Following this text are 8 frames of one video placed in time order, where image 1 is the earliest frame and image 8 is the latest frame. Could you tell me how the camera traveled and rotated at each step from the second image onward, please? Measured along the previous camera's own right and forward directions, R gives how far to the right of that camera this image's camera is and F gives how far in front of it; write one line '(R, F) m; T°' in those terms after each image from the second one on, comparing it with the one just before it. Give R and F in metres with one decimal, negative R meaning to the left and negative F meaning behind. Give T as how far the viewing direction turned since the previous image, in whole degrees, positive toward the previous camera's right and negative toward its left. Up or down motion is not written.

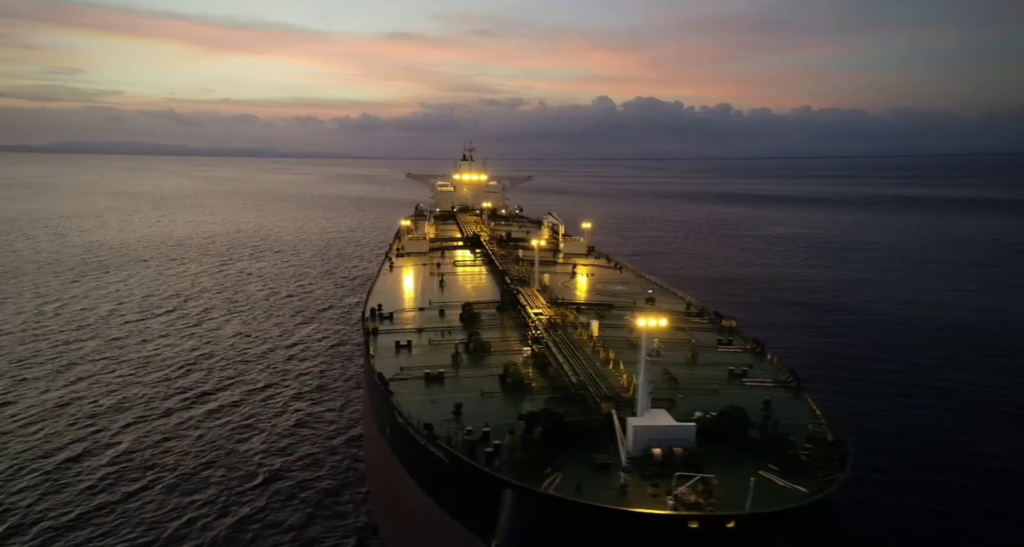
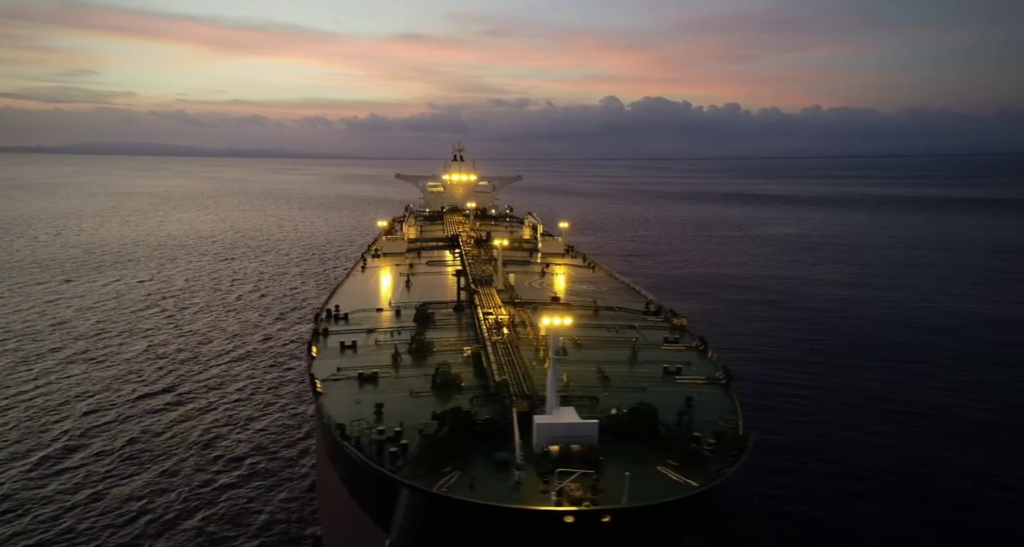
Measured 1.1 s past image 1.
(+2.5, -0.3) m; -1°
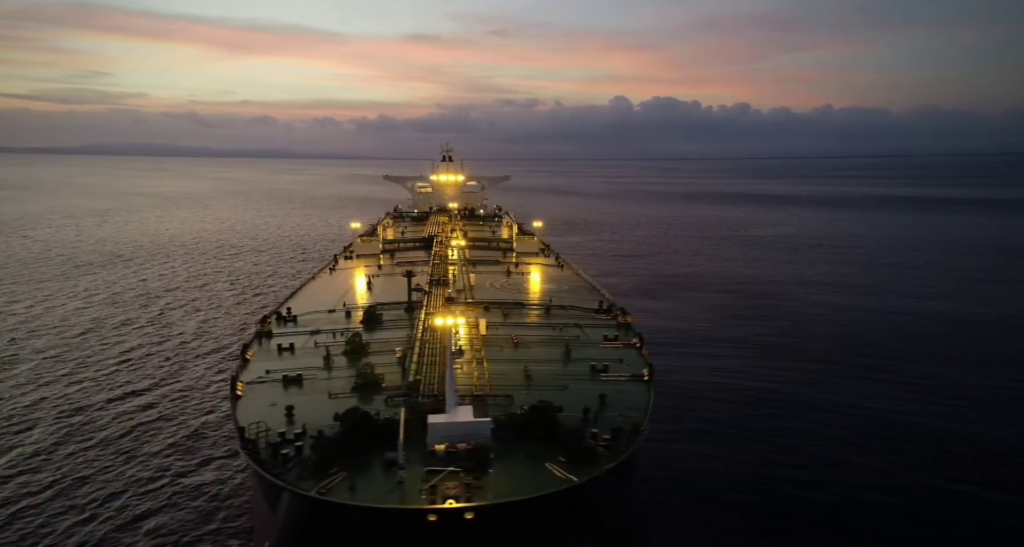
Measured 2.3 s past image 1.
(+2.8, -0.1) m; -1°
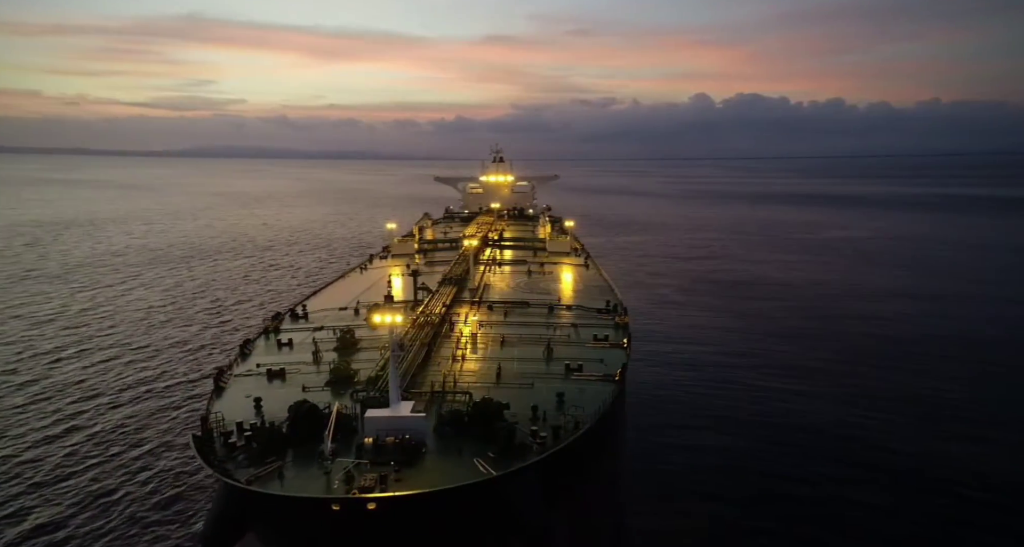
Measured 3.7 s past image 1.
(+3.5, -0.2) m; -7°
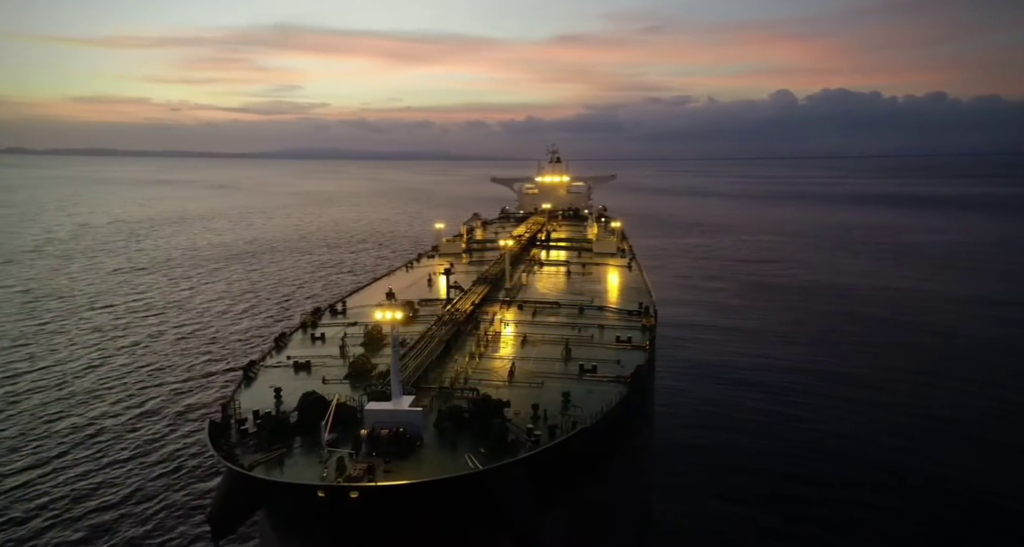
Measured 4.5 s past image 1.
(+2.0, -0.2) m; -6°
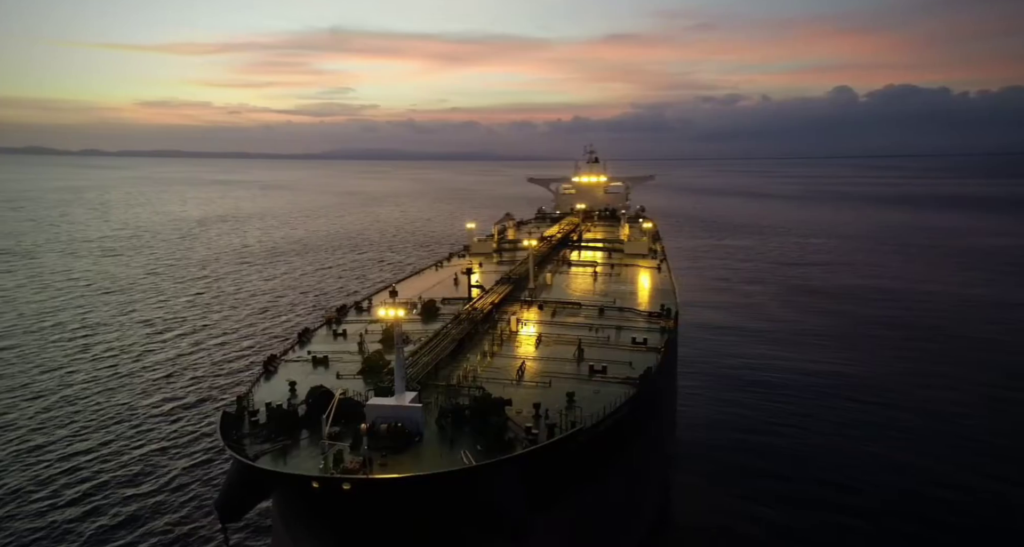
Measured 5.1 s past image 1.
(+1.3, -0.2) m; -4°
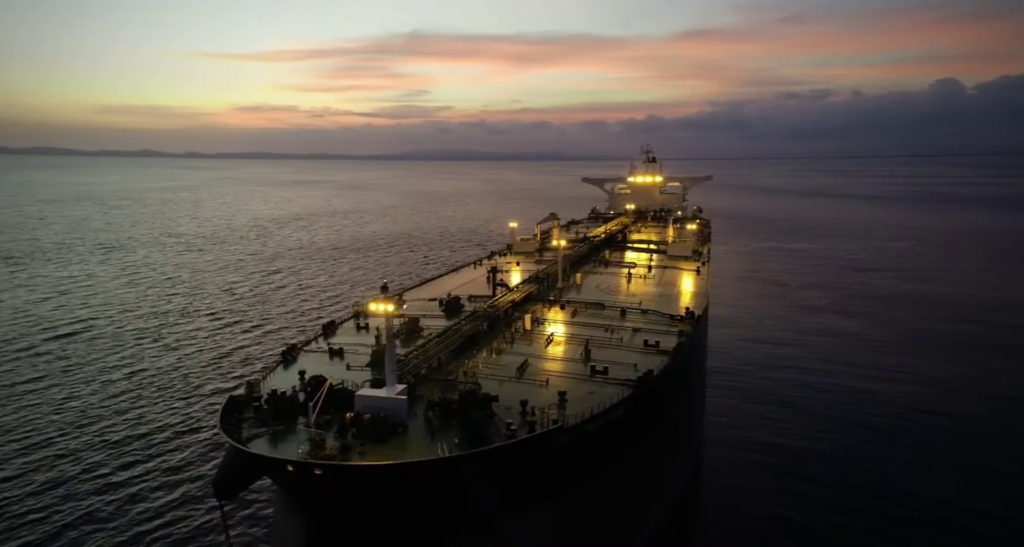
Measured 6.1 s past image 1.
(+2.5, -0.2) m; -7°
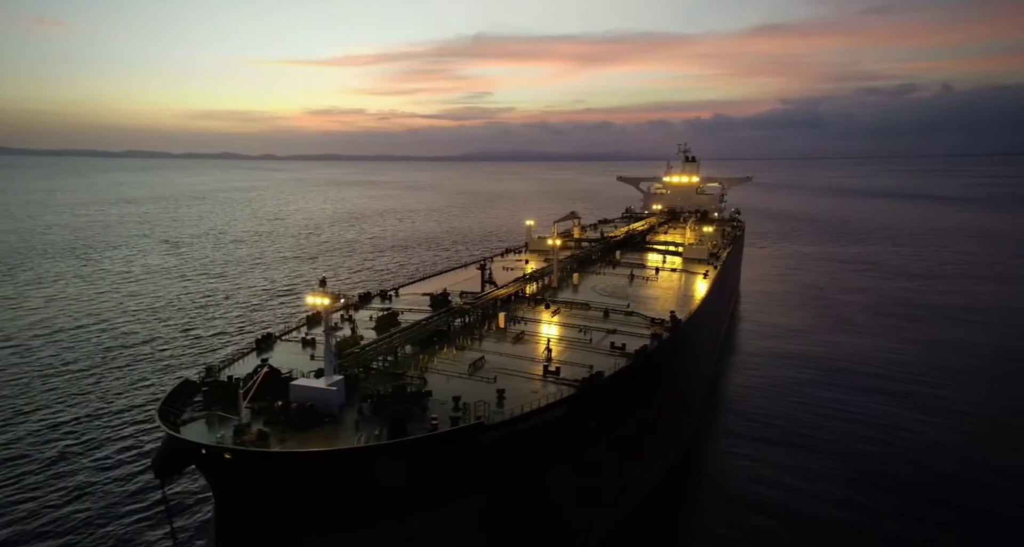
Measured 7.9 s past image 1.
(+3.9, +0.2) m; -6°
